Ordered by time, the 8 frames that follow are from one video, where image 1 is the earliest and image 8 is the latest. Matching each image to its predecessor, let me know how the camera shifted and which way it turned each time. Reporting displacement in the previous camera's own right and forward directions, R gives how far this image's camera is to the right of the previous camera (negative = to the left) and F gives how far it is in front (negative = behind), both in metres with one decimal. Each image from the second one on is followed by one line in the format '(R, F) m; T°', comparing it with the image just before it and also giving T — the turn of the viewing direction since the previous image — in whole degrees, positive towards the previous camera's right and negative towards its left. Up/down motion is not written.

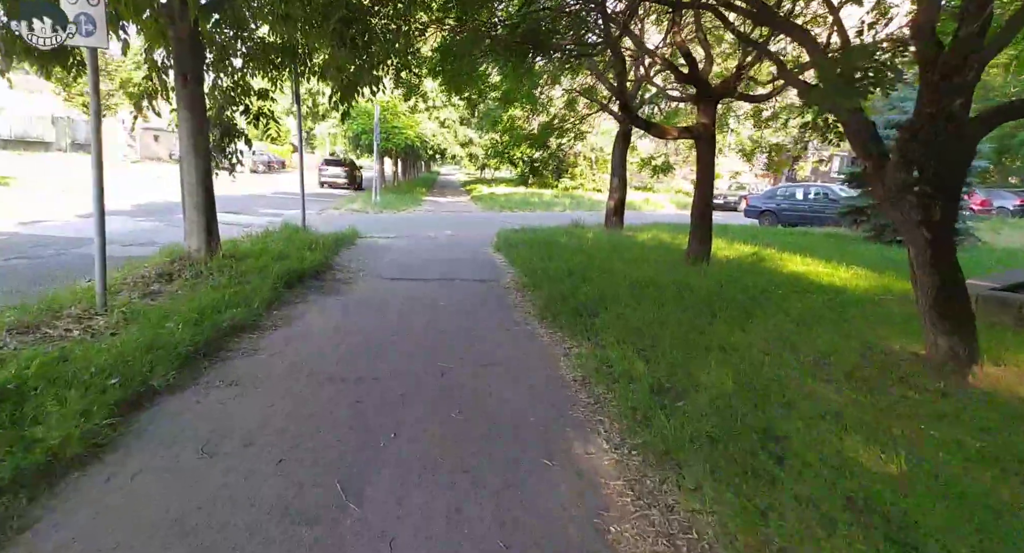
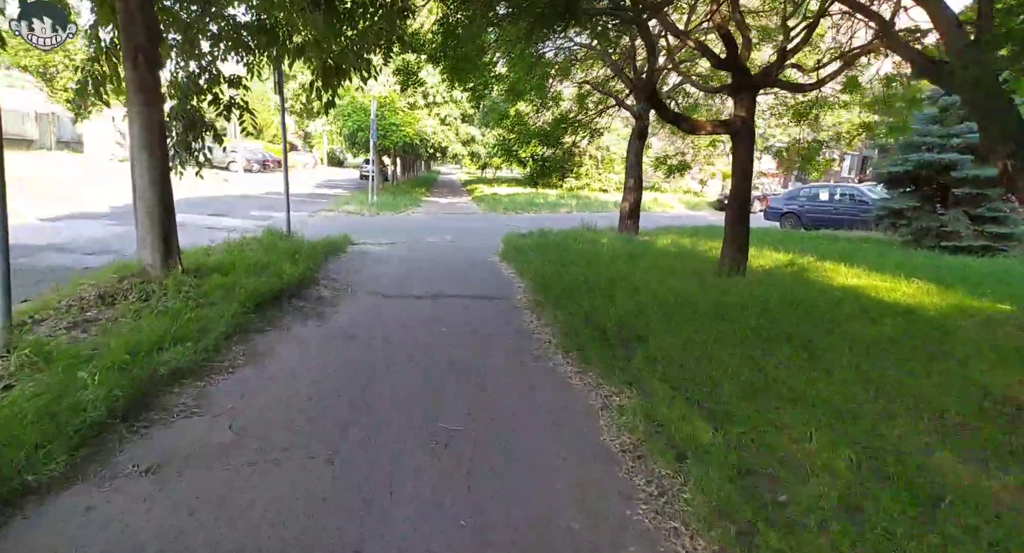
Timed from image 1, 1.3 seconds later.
(-0.2, +1.2) m; 0°
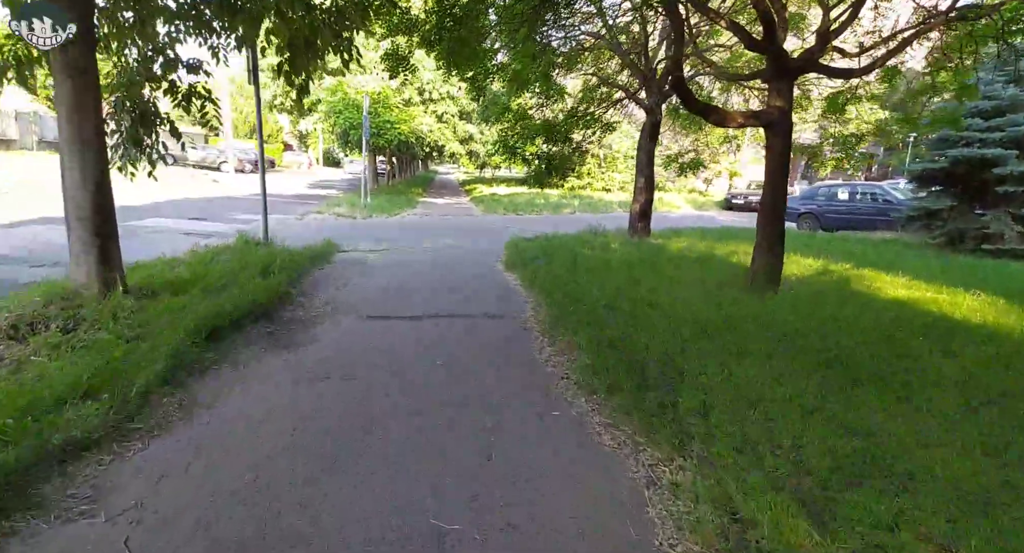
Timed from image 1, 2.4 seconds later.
(-0.1, +1.0) m; 0°
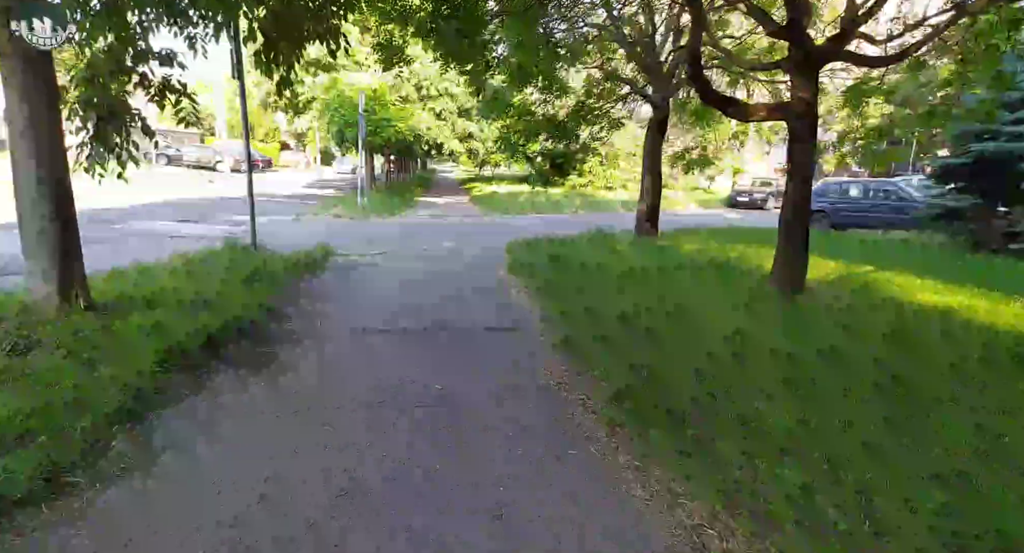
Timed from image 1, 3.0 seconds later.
(-0.1, +0.5) m; 0°
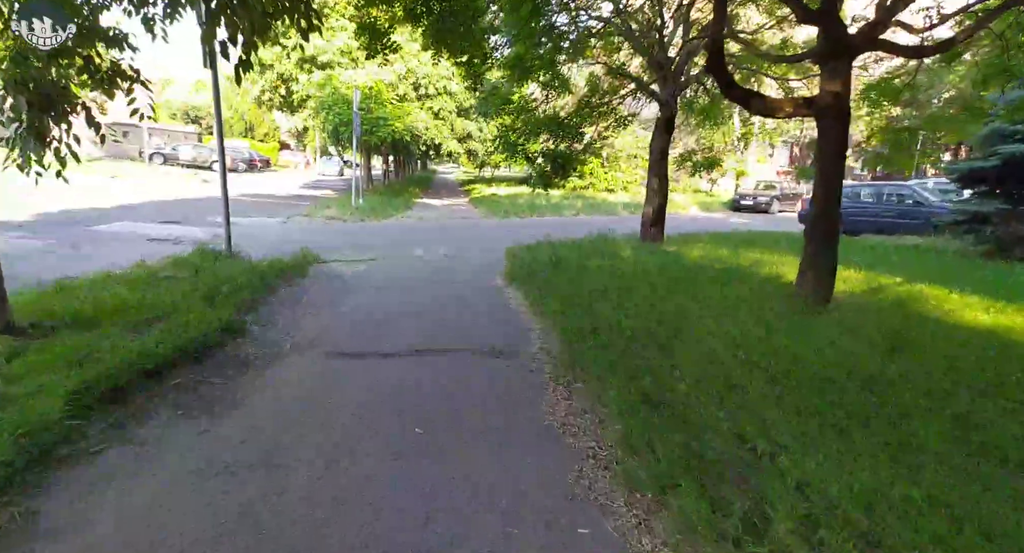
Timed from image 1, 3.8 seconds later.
(0.0, +0.7) m; 0°
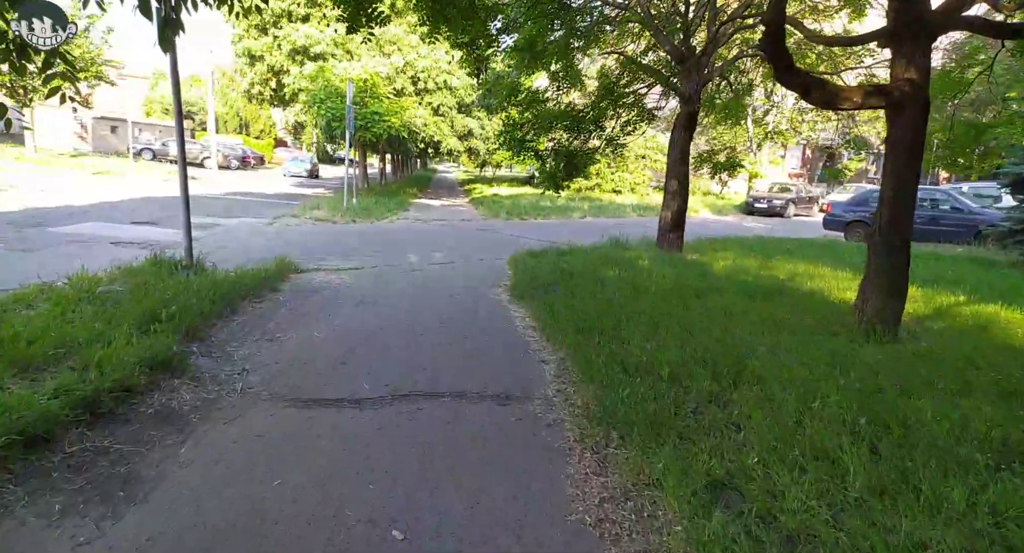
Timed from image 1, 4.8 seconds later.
(-0.1, +1.1) m; 0°
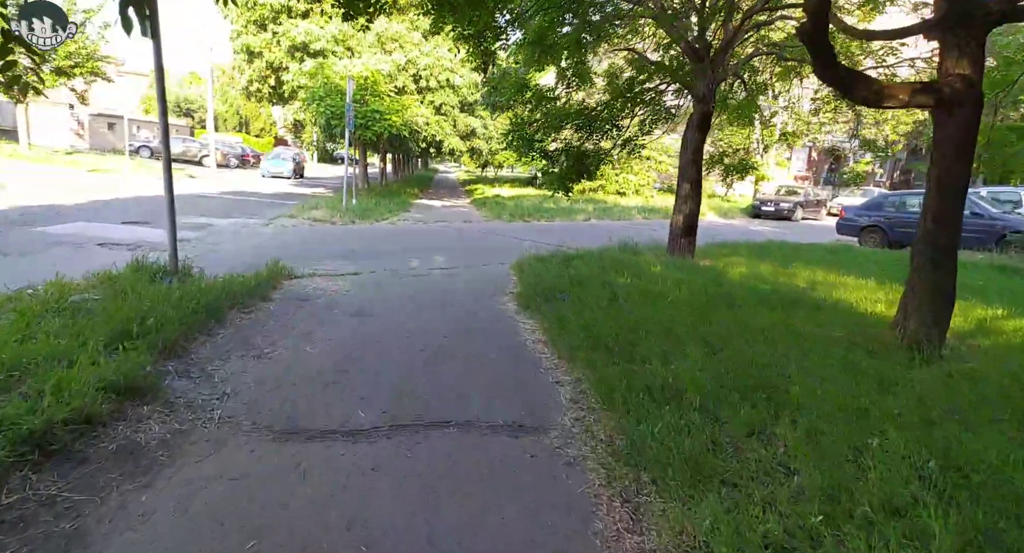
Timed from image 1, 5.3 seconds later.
(-0.1, +0.5) m; 0°
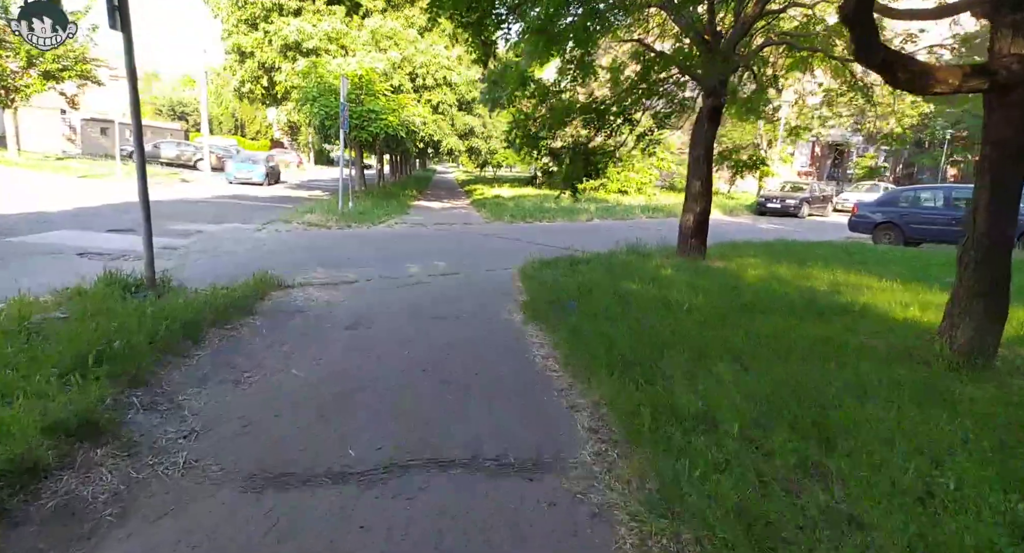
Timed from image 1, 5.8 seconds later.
(-0.1, +0.5) m; 0°
